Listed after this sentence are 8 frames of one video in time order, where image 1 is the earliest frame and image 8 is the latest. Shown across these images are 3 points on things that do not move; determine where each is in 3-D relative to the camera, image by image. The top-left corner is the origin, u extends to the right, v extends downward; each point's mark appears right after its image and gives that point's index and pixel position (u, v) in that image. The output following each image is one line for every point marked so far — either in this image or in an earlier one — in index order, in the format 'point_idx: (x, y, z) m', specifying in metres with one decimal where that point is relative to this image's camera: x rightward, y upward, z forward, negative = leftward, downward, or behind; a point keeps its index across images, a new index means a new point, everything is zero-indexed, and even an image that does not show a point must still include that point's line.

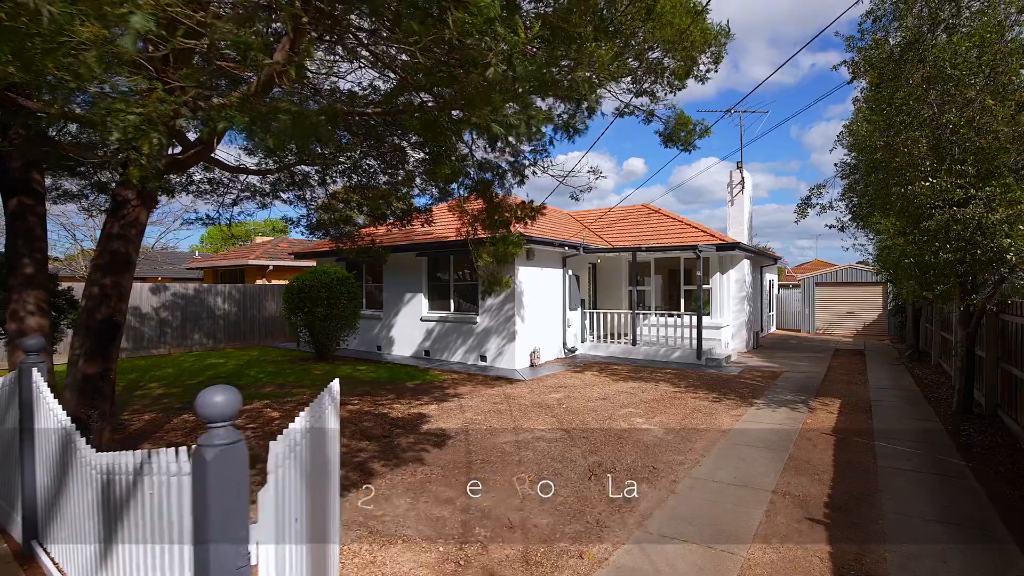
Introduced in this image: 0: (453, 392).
0: (-1.0, -1.7, +8.8) m
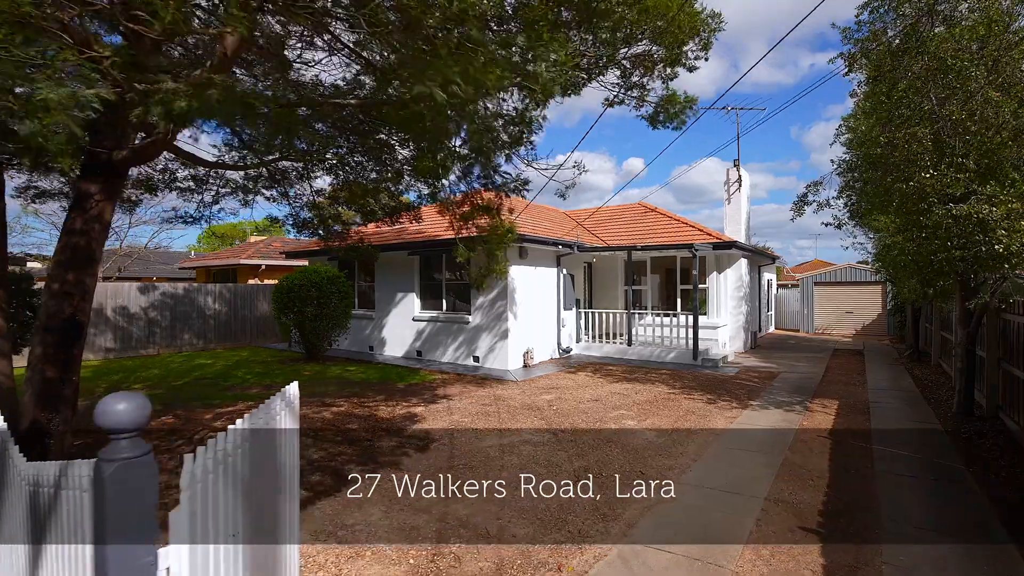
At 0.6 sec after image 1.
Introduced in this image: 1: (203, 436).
0: (-1.1, -1.7, +8.6) m
1: (-3.3, -1.6, +5.9) m
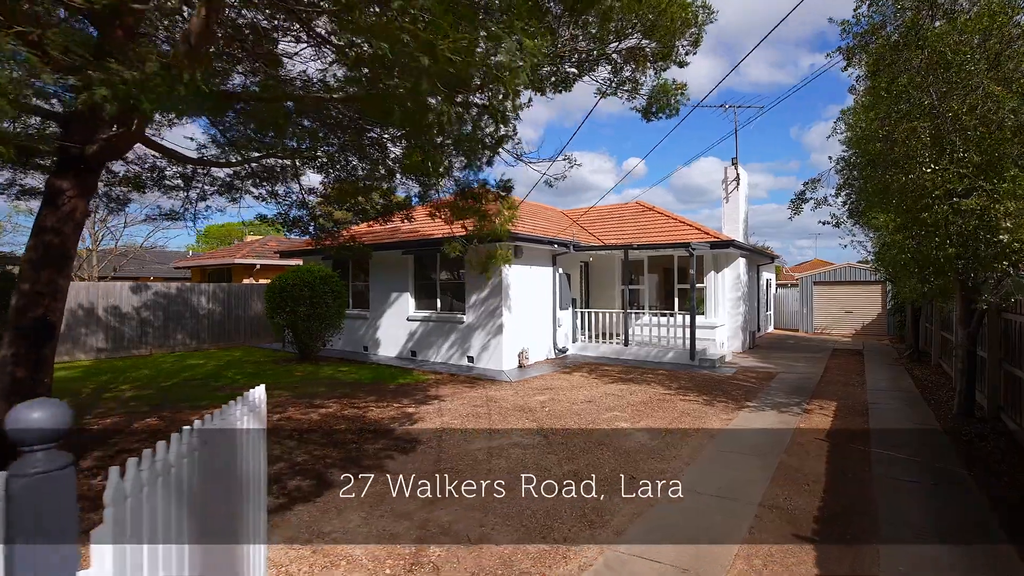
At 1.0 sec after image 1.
0: (-1.2, -1.6, +8.5) m
1: (-3.4, -1.6, +5.7) m
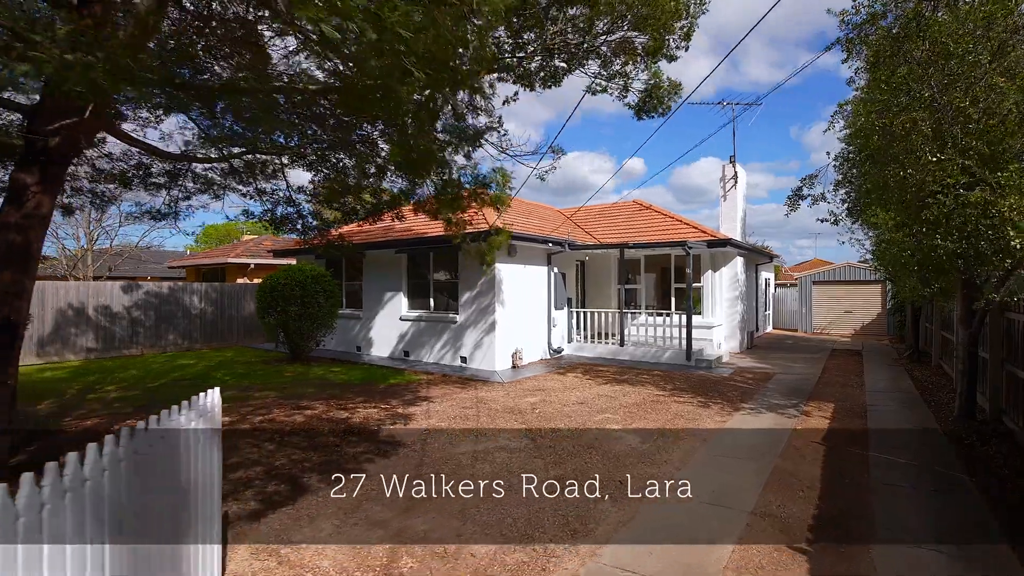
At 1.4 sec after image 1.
0: (-1.3, -1.6, +8.3) m
1: (-3.6, -1.6, +5.6) m
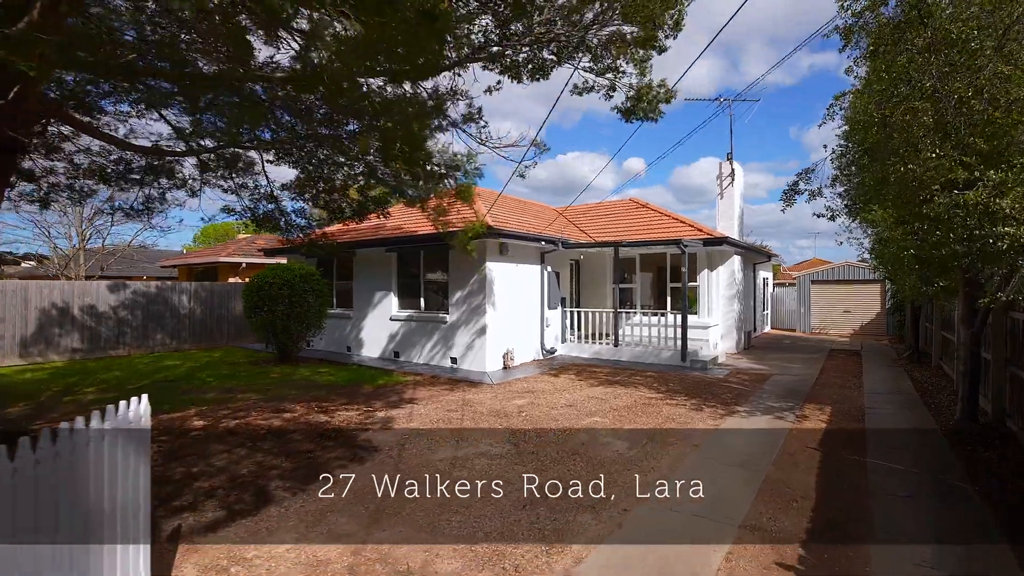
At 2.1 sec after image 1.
0: (-1.5, -1.6, +8.1) m
1: (-3.7, -1.5, +5.4) m
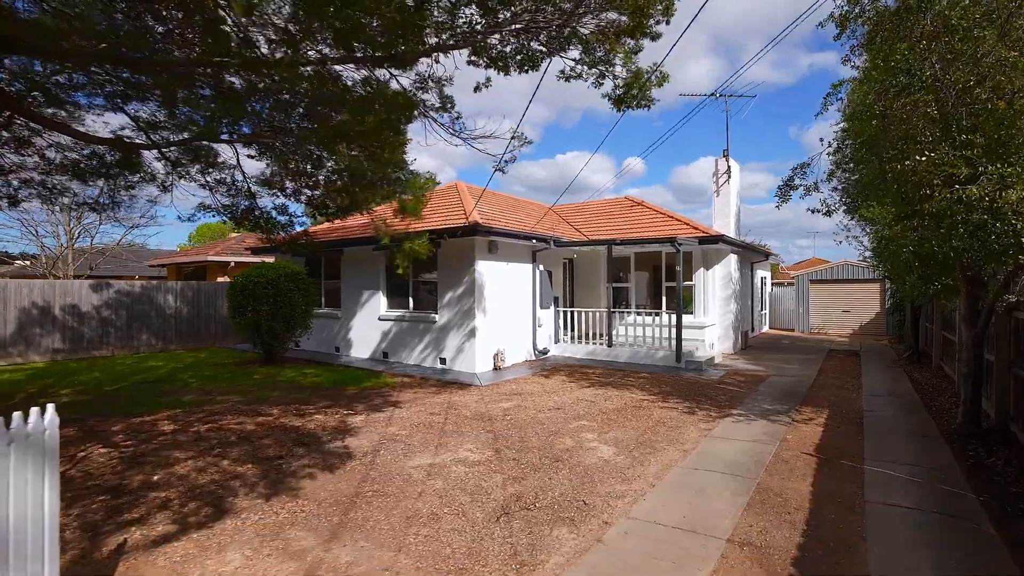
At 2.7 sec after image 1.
0: (-1.7, -1.6, +7.8) m
1: (-3.9, -1.5, +5.1) m
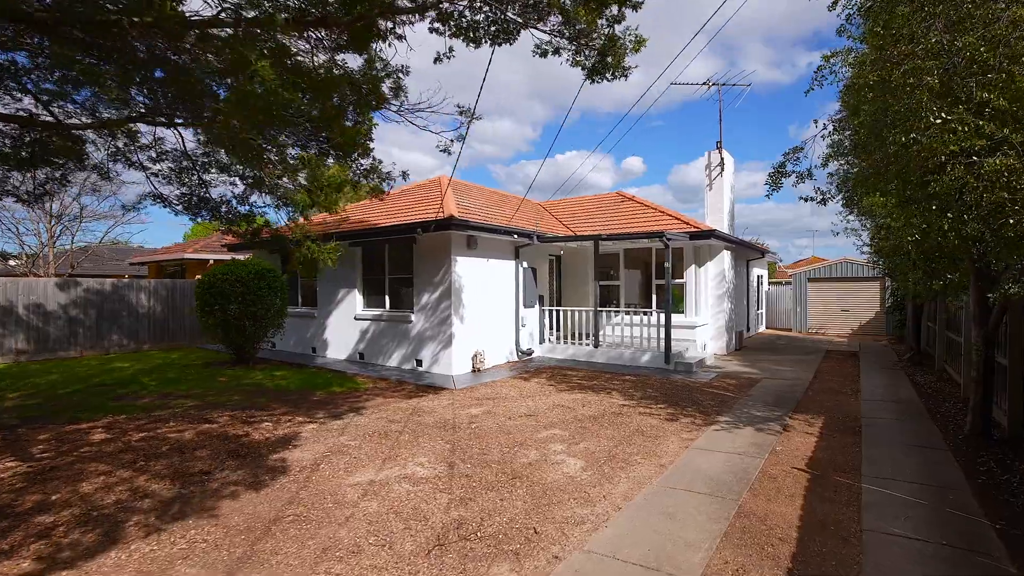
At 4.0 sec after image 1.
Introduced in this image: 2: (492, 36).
0: (-2.1, -1.6, +7.3) m
1: (-4.3, -1.5, +4.6) m
2: (-0.3, +2.7, +5.9) m
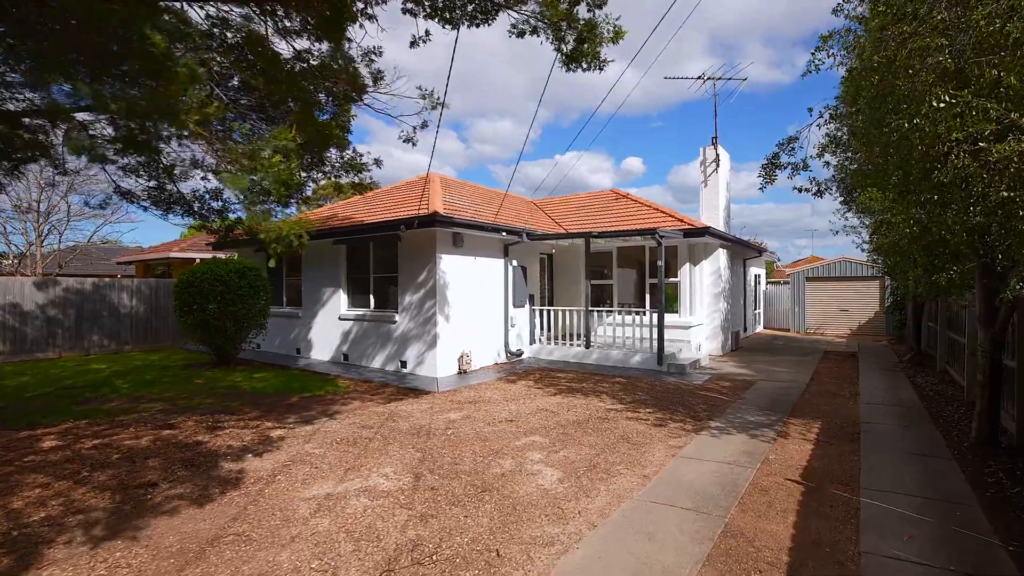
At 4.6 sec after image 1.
0: (-2.3, -1.5, +7.0) m
1: (-4.5, -1.5, +4.2) m
2: (-0.5, +2.8, +5.6) m
